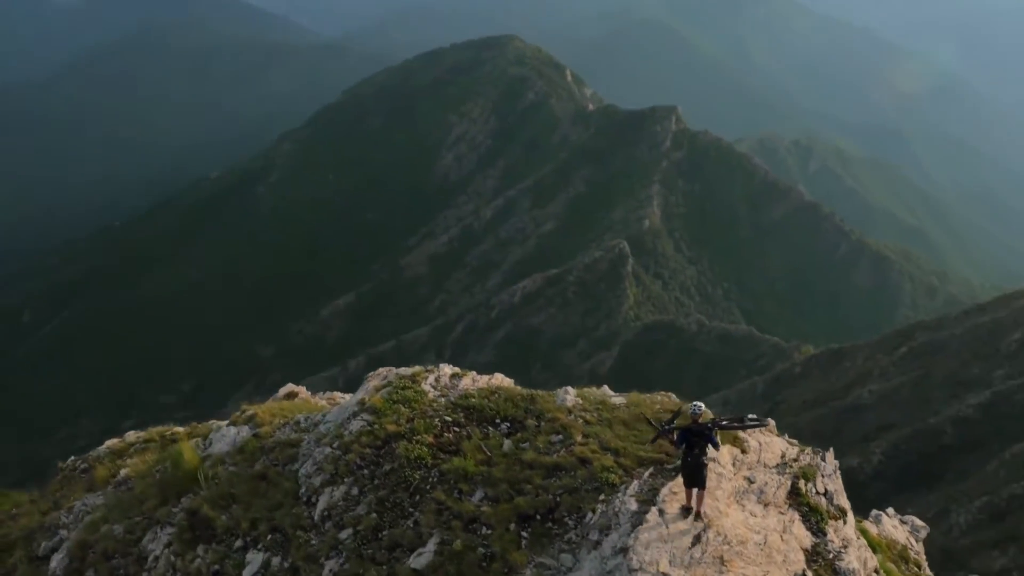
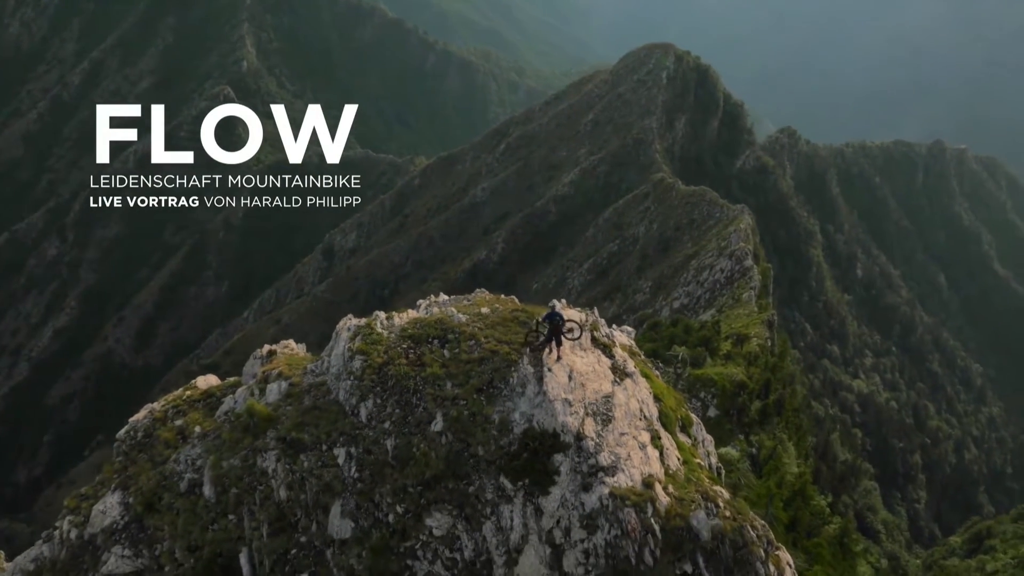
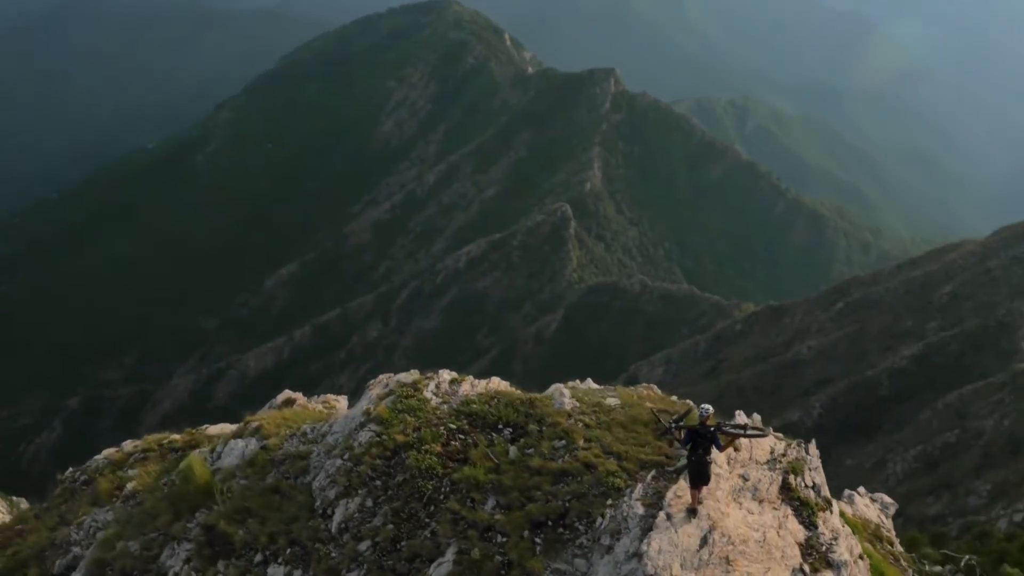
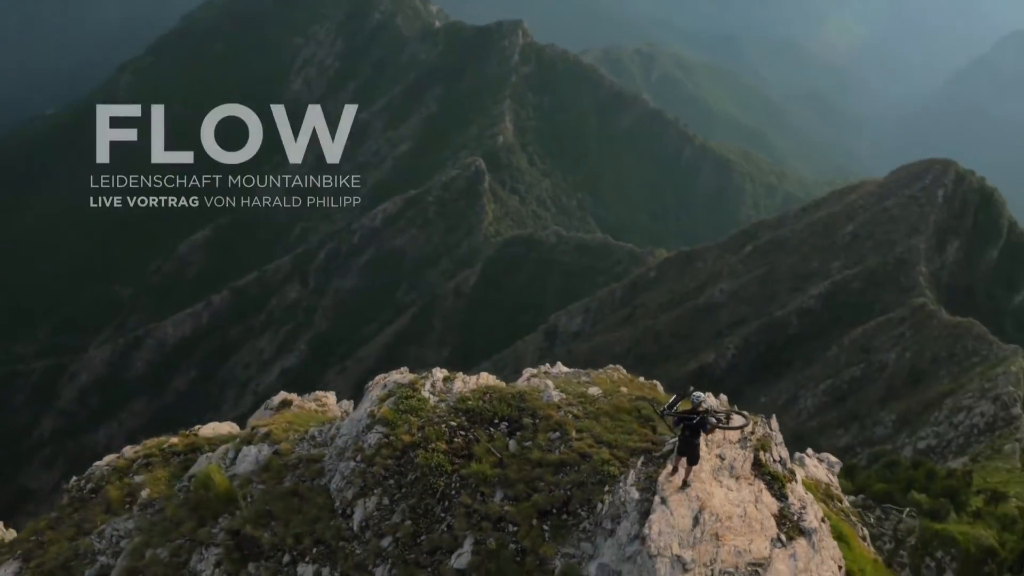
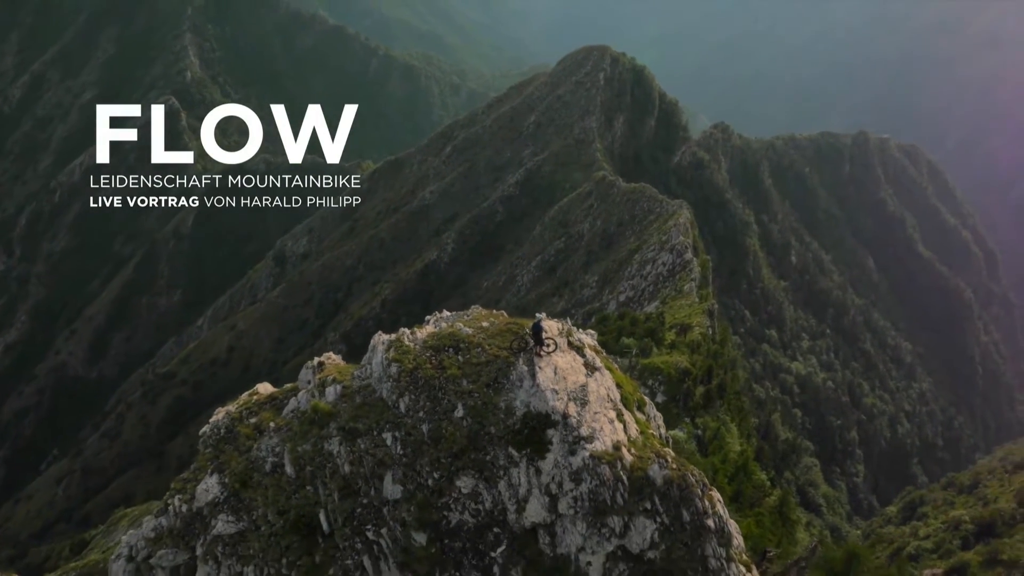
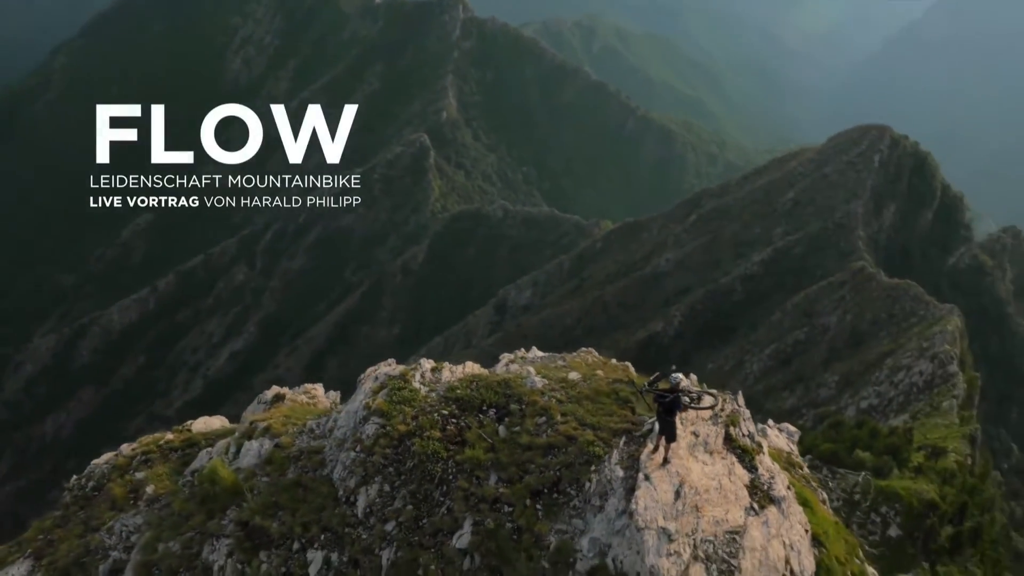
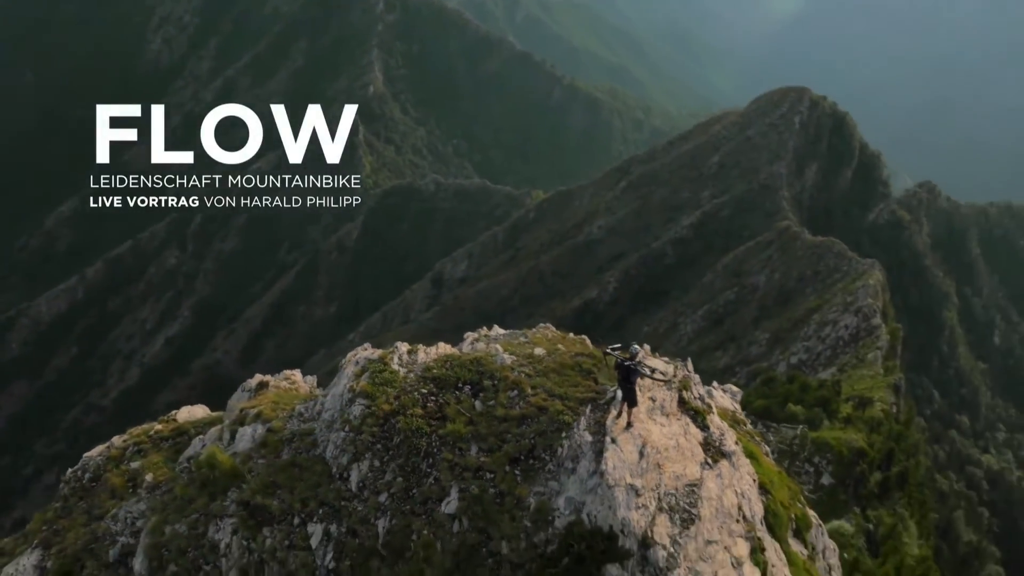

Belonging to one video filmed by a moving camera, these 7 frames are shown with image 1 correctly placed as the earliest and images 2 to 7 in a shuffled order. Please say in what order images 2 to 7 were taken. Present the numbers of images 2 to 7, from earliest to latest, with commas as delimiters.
3, 4, 6, 7, 2, 5
